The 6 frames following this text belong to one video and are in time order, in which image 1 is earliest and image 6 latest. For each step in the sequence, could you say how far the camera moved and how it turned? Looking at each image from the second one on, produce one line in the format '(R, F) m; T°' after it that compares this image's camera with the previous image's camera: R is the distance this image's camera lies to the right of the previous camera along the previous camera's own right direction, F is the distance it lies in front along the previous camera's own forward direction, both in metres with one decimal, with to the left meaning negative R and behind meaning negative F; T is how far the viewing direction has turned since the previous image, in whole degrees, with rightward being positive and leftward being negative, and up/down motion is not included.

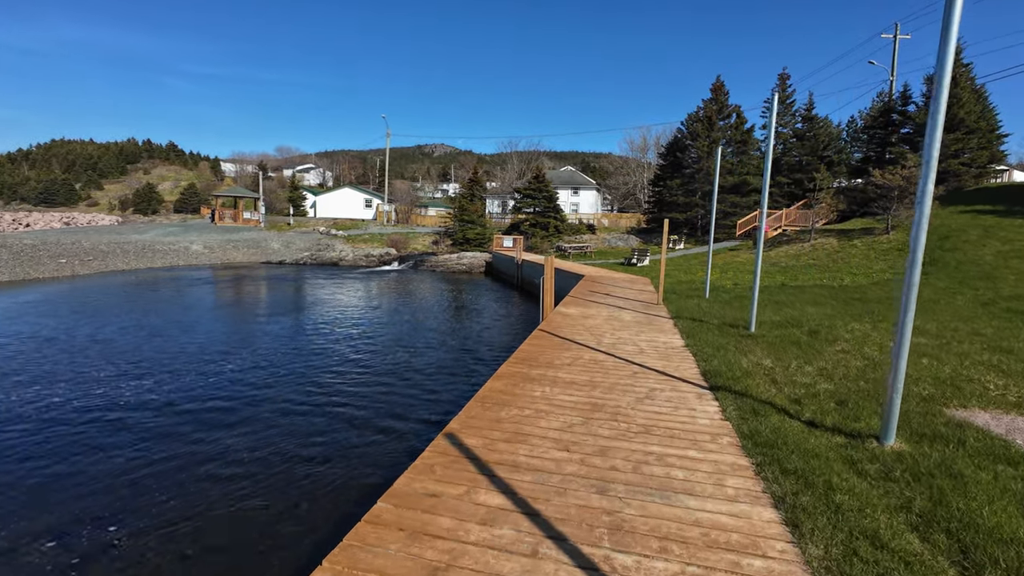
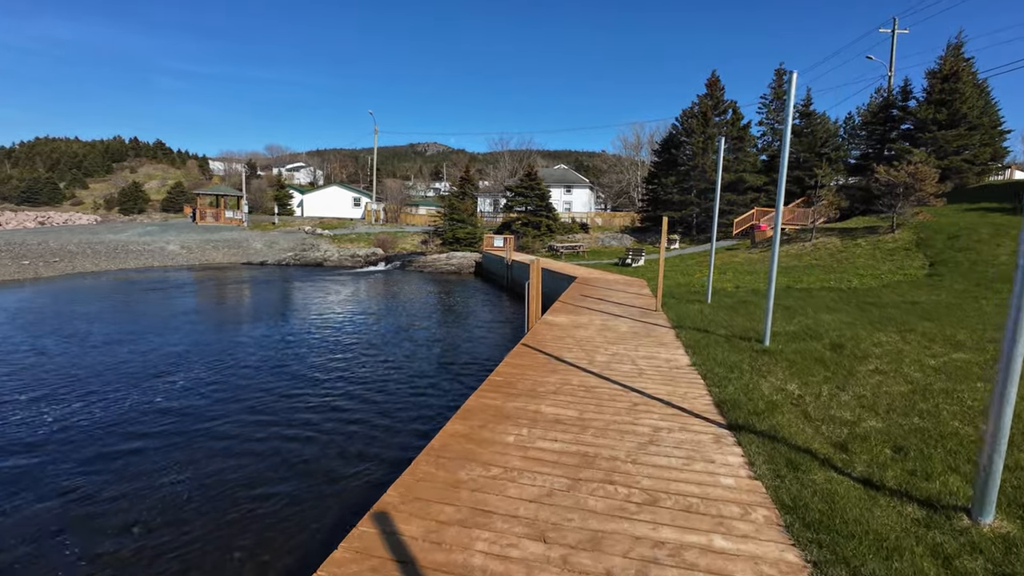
(+0.2, +1.1) m; +1°
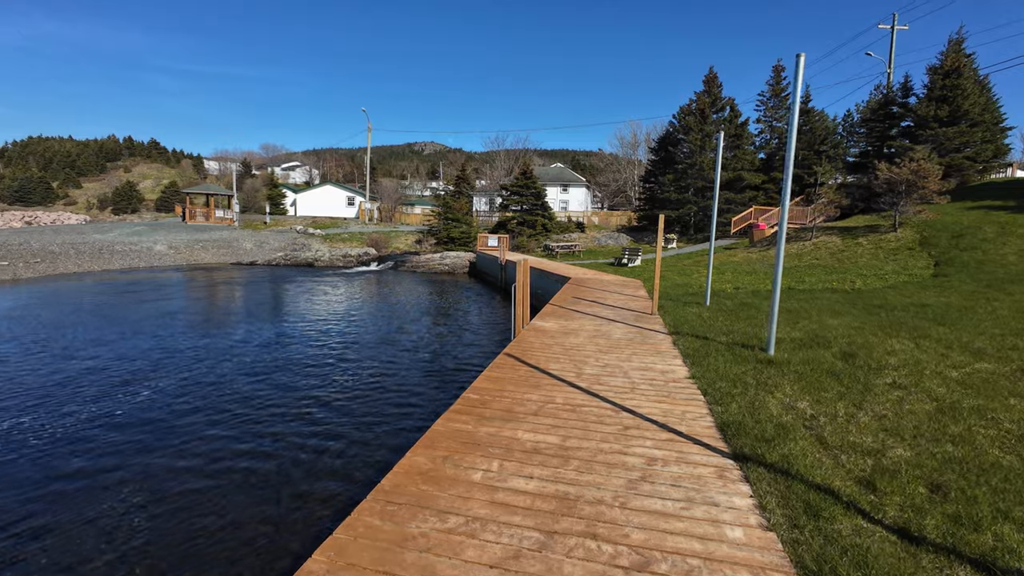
(+0.2, +0.6) m; 0°
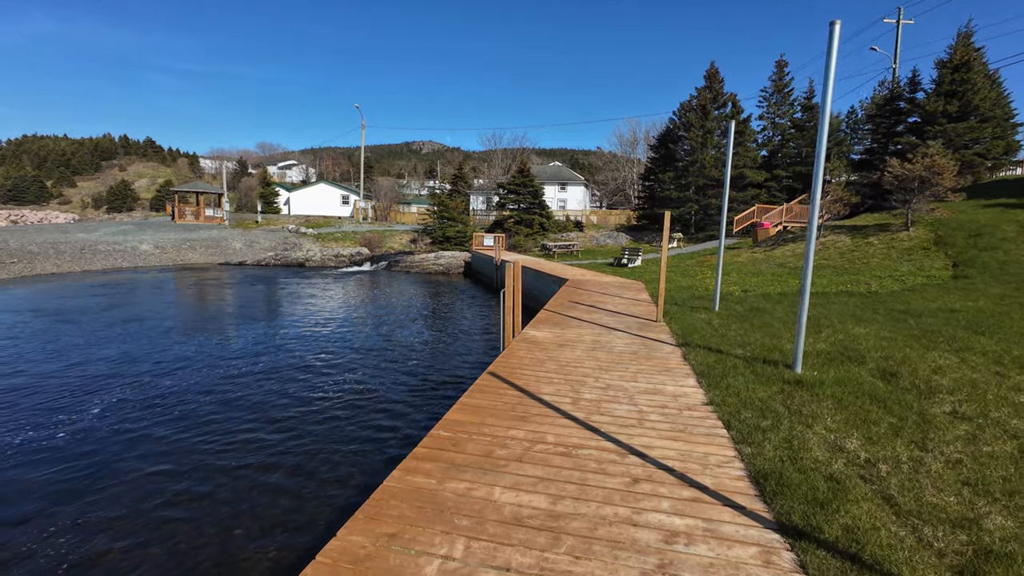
(+0.1, +0.9) m; 0°
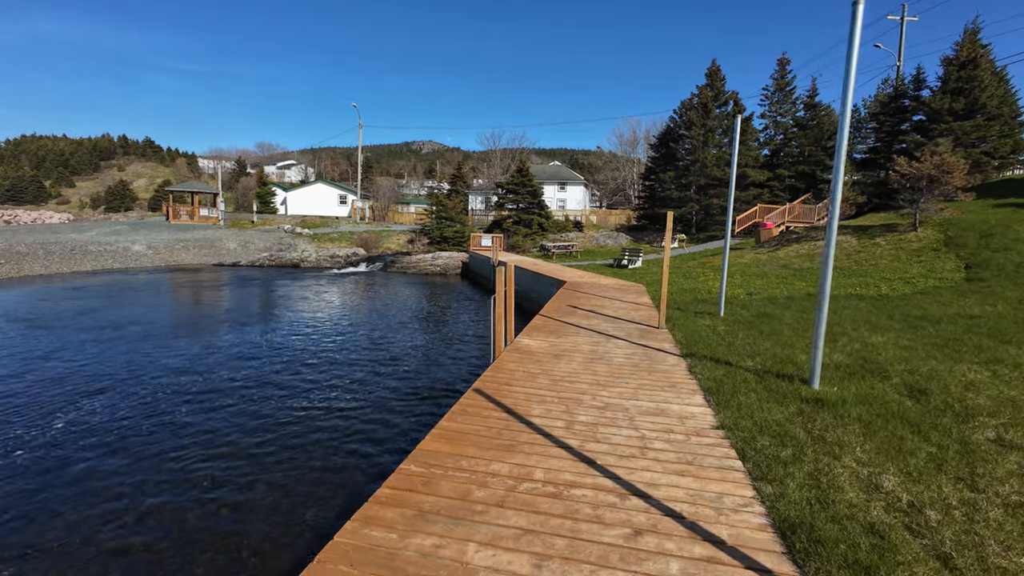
(+0.1, +0.5) m; 0°
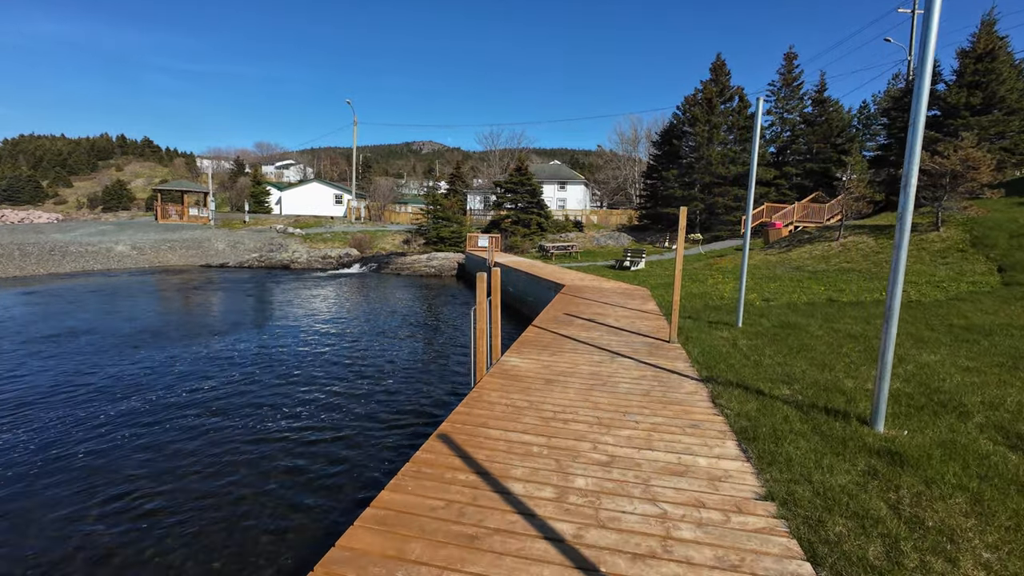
(+0.2, +1.1) m; 0°
